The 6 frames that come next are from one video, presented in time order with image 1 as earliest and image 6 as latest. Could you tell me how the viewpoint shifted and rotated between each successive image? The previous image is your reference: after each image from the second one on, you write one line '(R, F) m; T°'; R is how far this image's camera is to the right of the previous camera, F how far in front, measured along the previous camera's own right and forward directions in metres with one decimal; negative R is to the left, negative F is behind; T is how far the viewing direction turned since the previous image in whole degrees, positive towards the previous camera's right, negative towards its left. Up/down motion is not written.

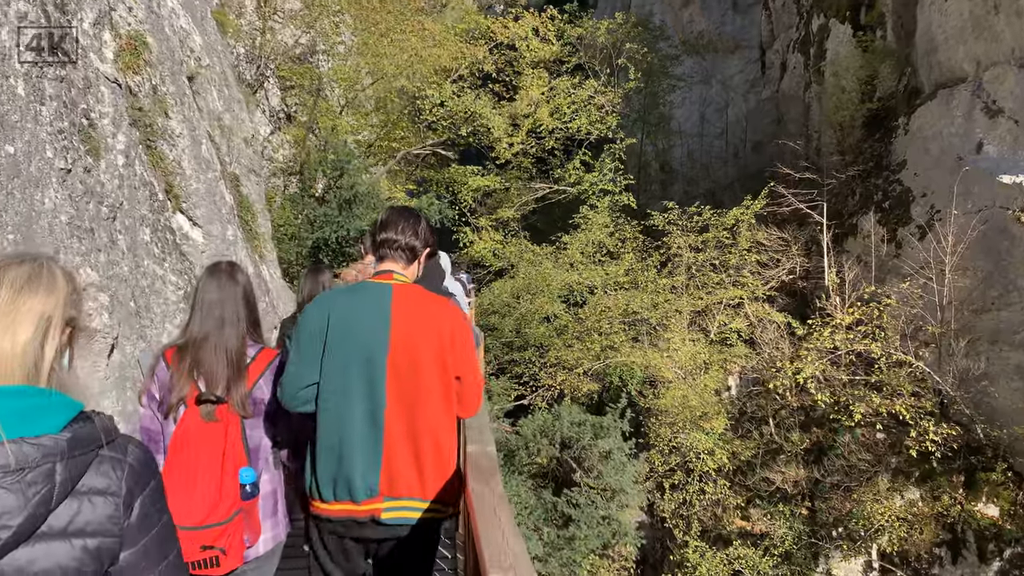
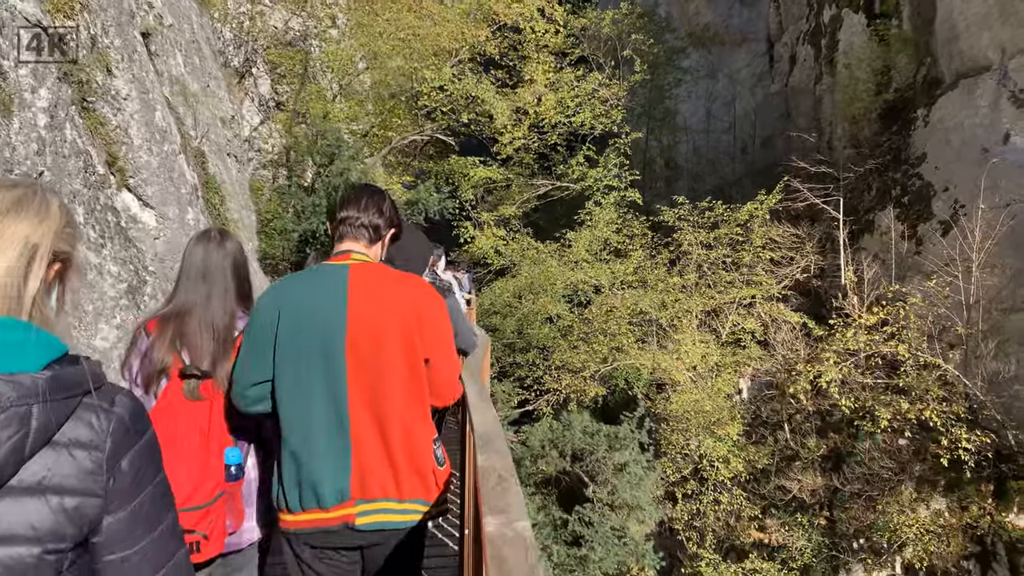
(-0.1, +0.6) m; 0°
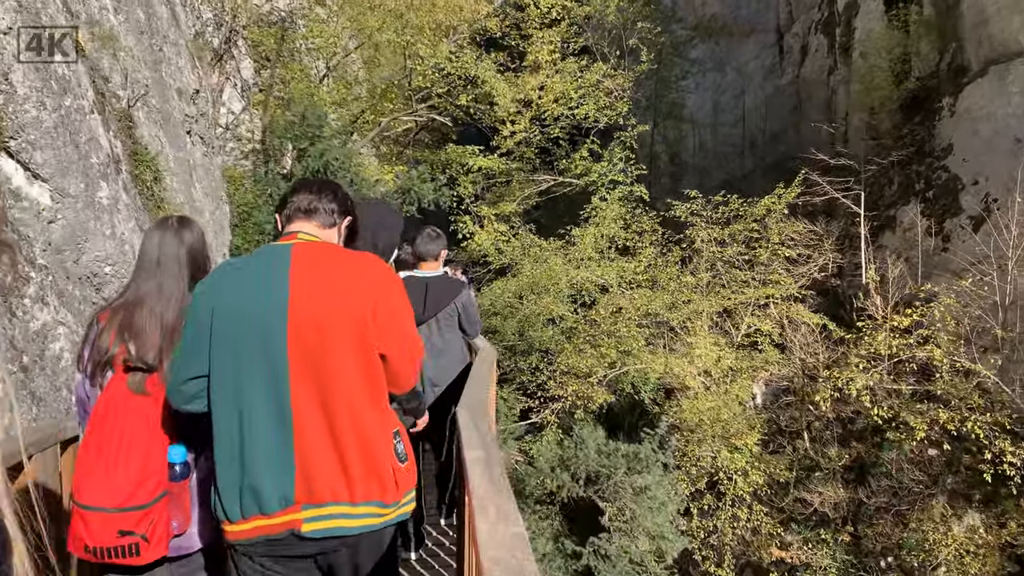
(-0.1, +0.8) m; 0°
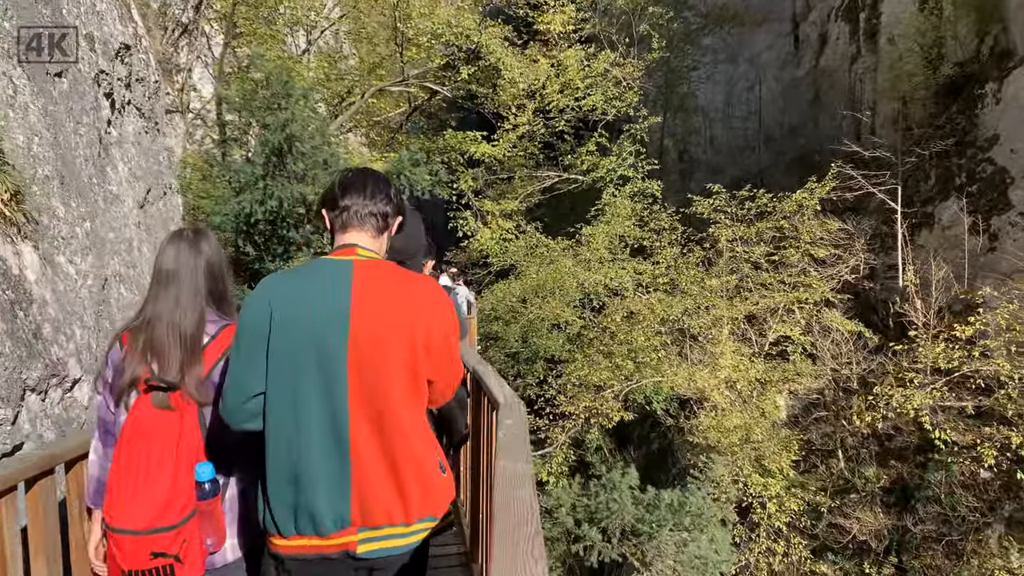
(-0.1, +1.1) m; 0°
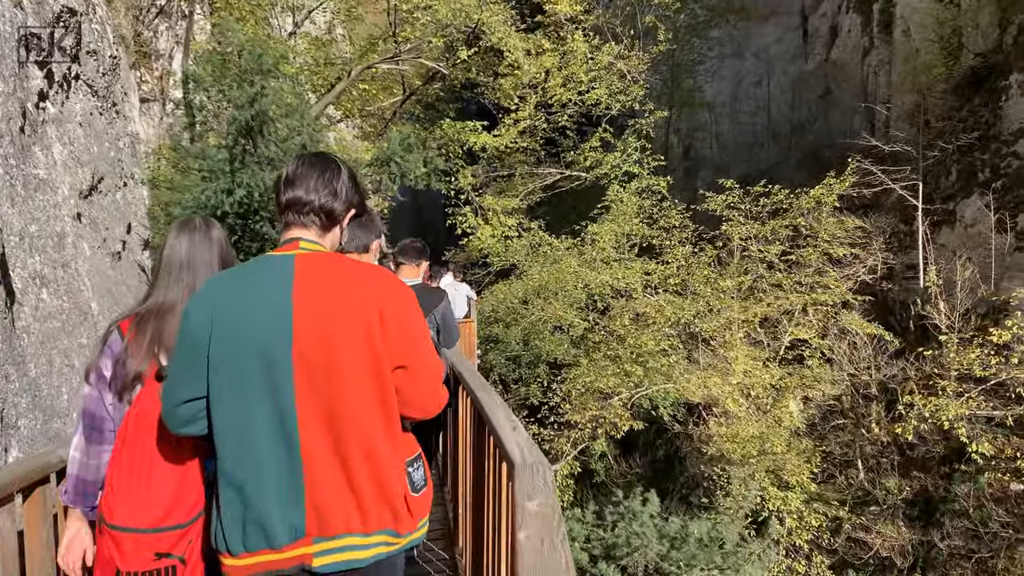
(-0.1, +0.6) m; 0°
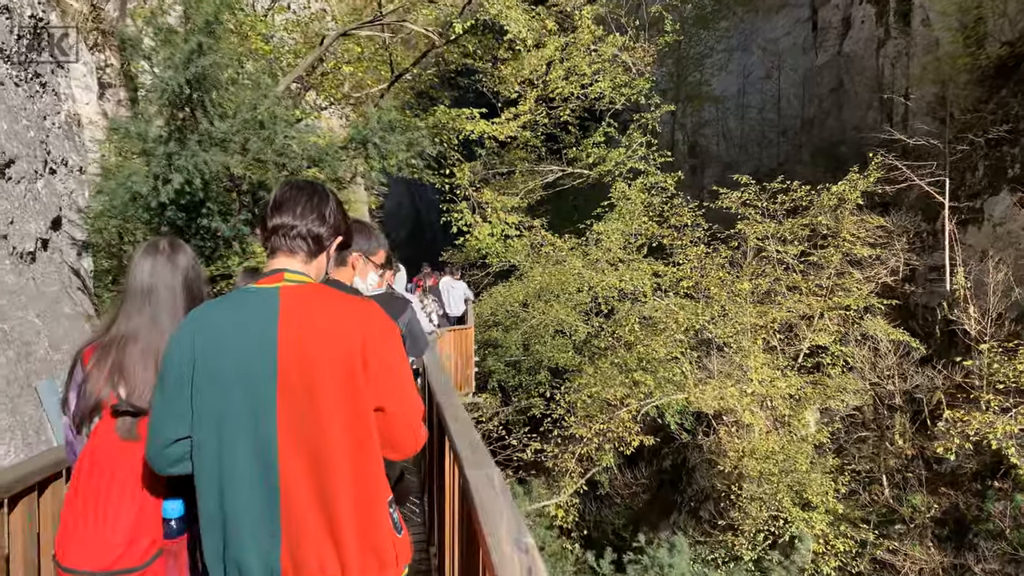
(0.0, +0.7) m; 0°
